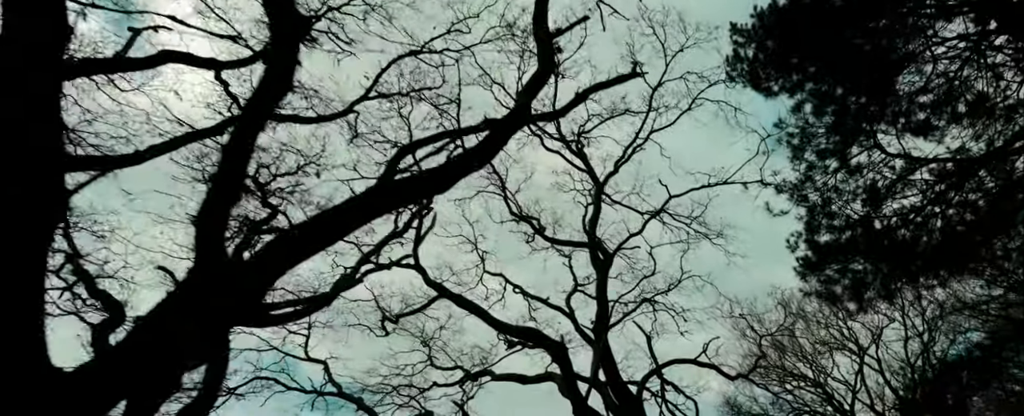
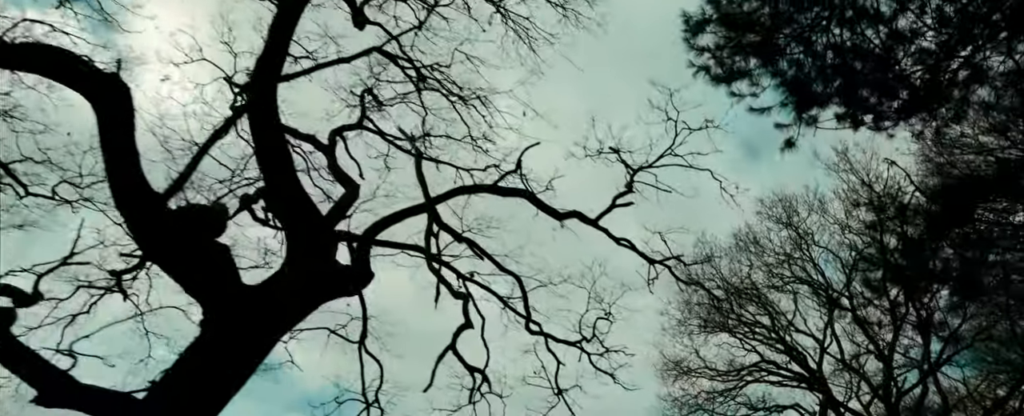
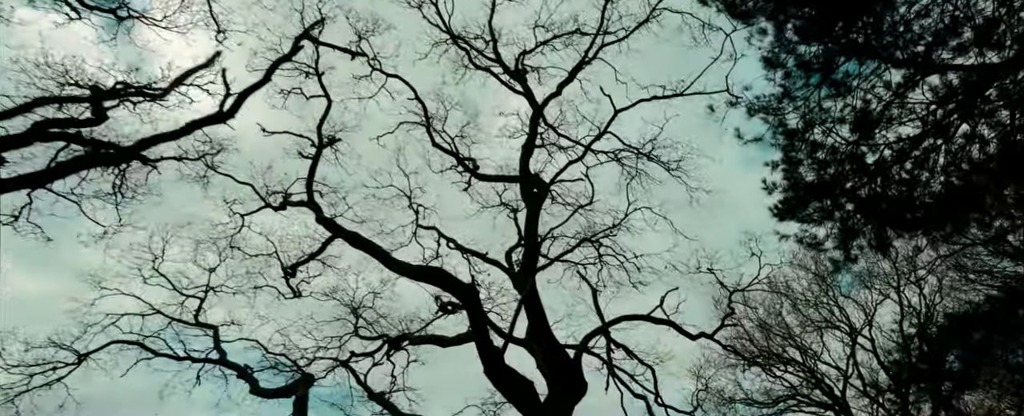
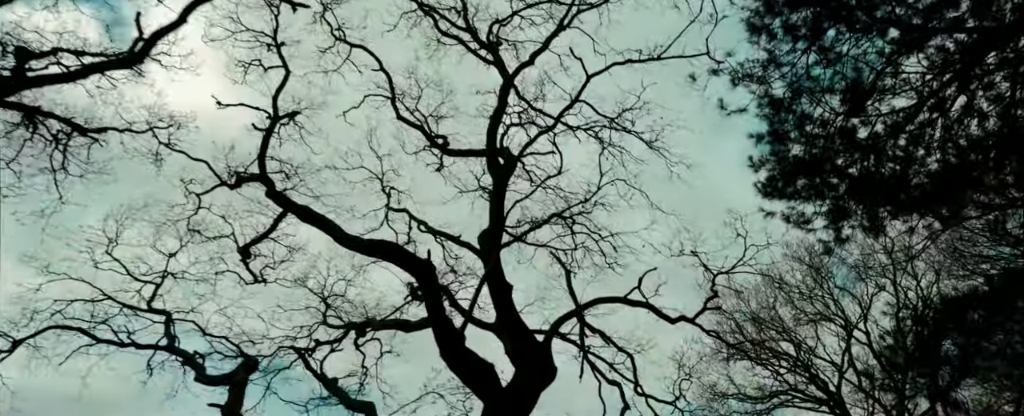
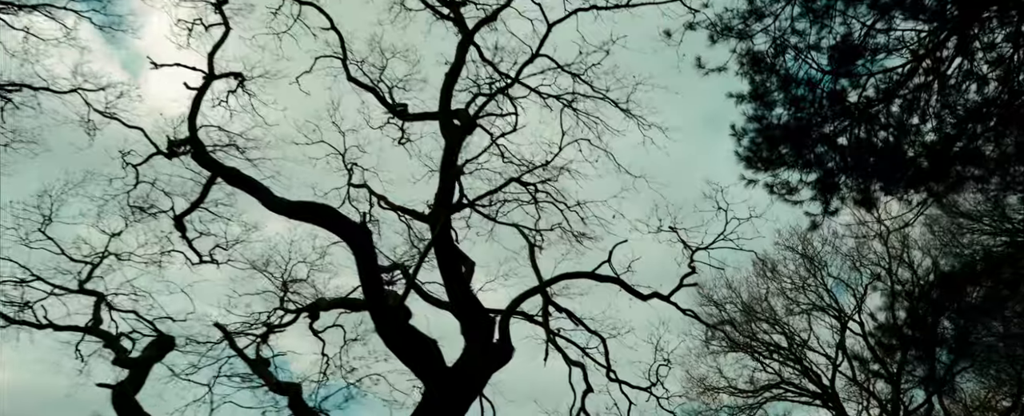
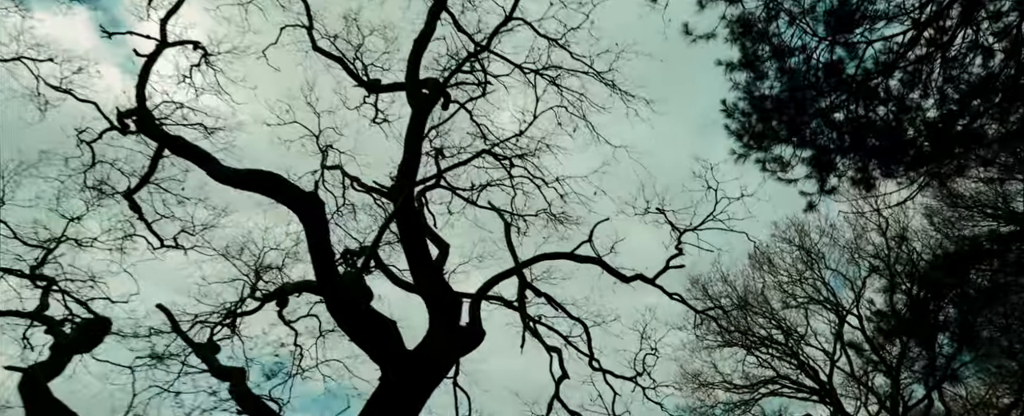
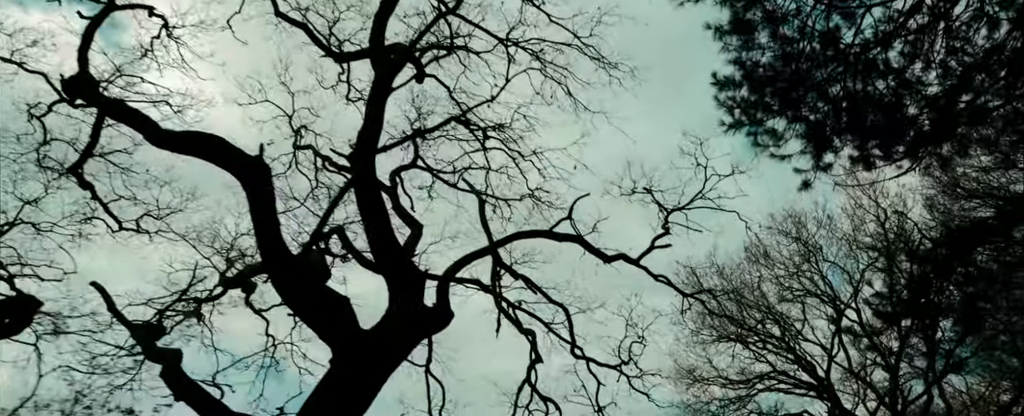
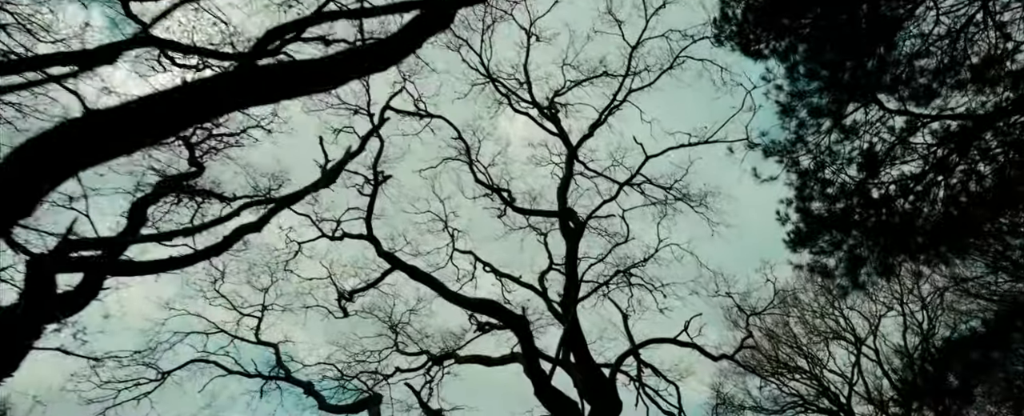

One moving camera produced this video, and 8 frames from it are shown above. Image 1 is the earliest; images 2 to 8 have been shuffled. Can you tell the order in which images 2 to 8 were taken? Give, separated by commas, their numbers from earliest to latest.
8, 3, 4, 5, 6, 7, 2
